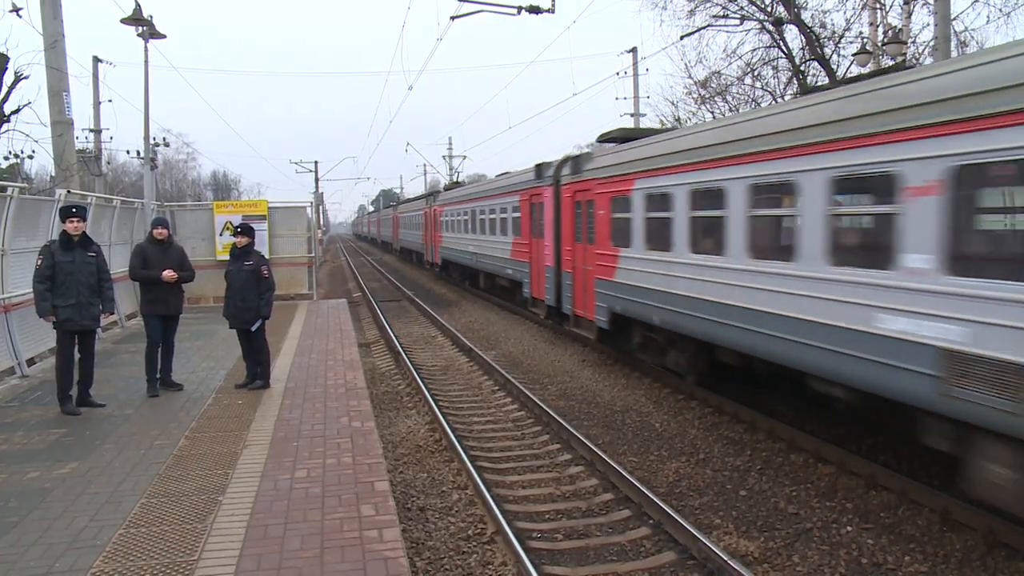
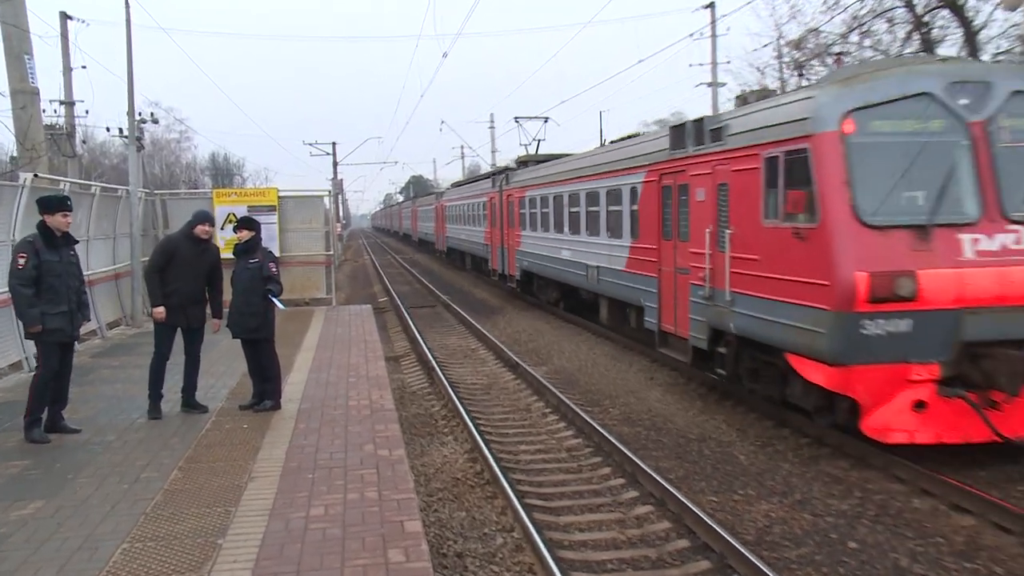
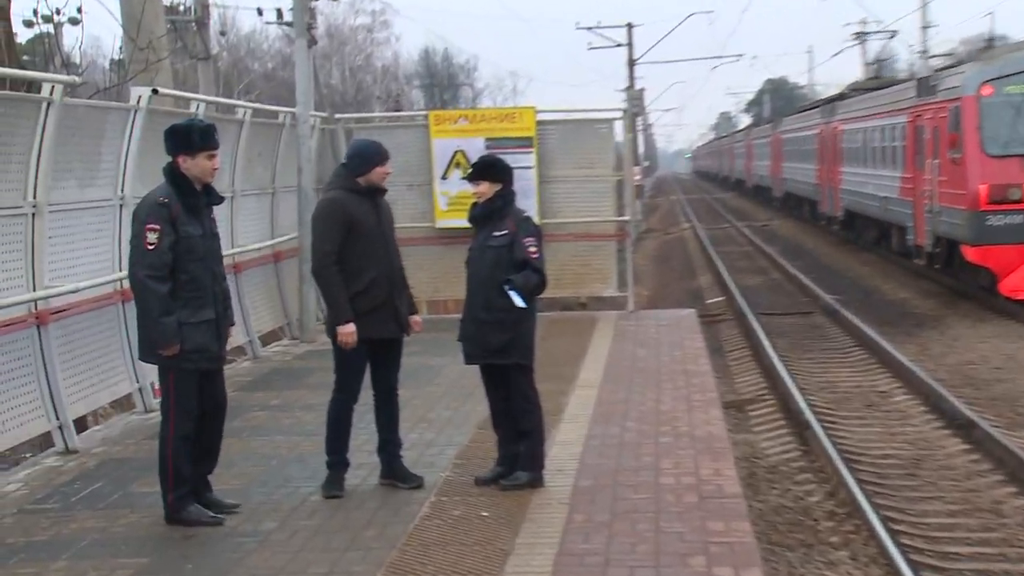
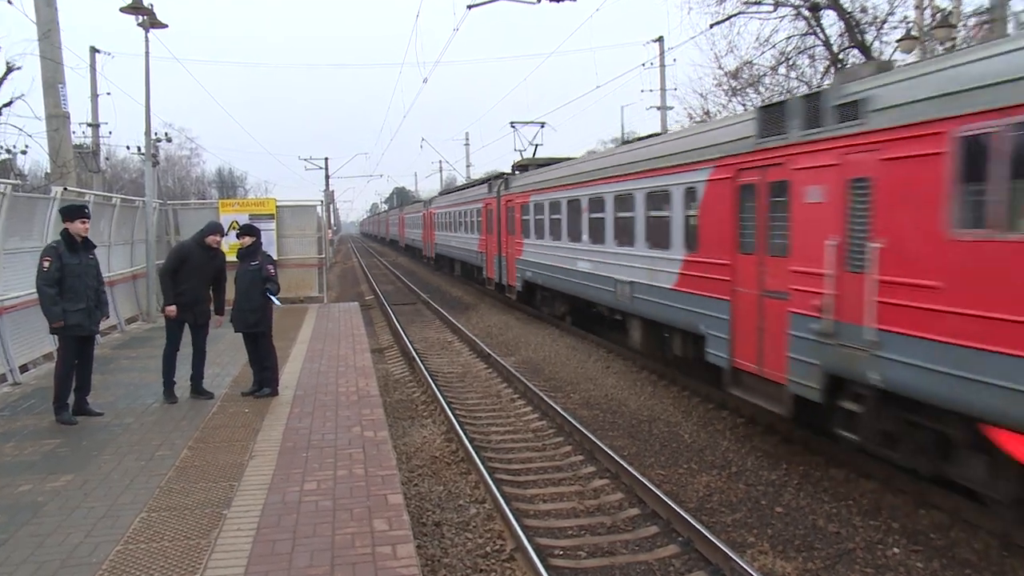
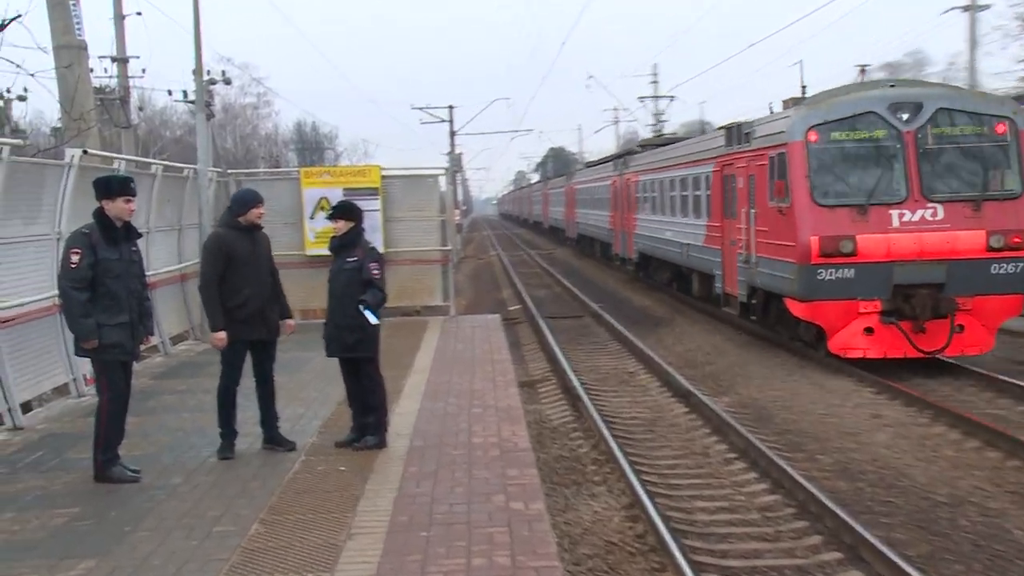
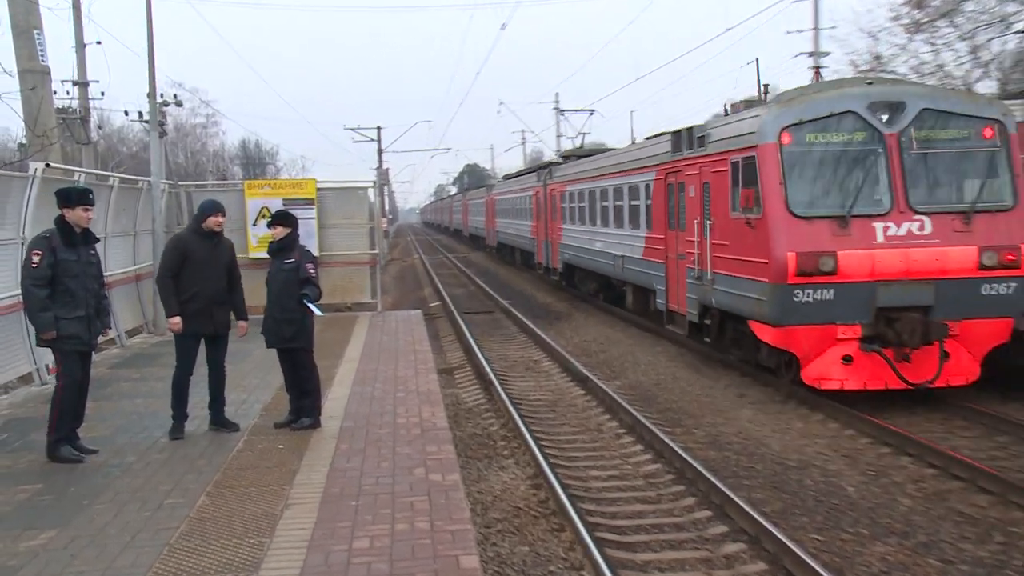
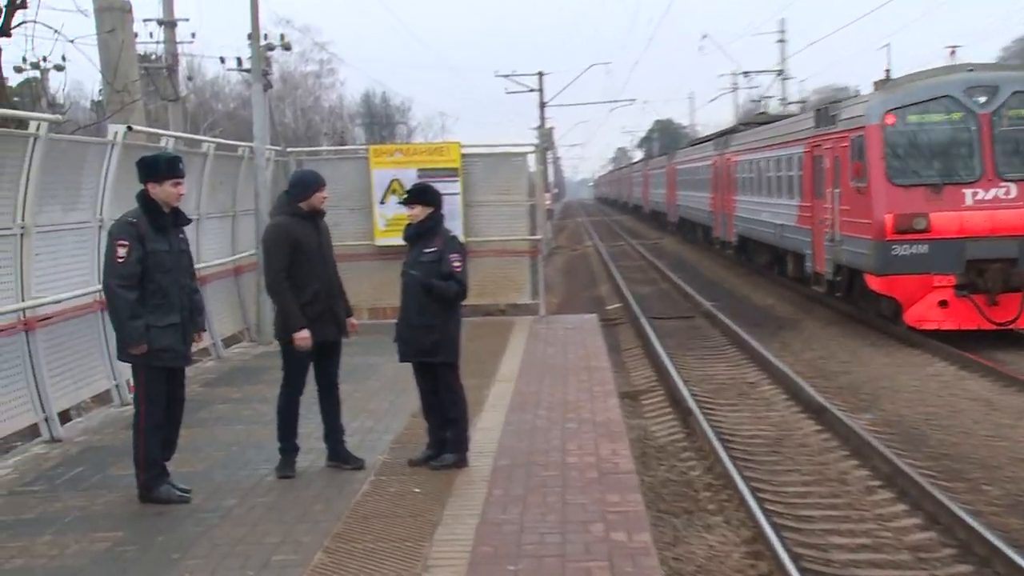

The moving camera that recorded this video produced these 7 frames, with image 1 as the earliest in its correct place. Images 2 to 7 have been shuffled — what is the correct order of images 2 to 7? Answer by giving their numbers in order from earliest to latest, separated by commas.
4, 2, 6, 5, 7, 3
